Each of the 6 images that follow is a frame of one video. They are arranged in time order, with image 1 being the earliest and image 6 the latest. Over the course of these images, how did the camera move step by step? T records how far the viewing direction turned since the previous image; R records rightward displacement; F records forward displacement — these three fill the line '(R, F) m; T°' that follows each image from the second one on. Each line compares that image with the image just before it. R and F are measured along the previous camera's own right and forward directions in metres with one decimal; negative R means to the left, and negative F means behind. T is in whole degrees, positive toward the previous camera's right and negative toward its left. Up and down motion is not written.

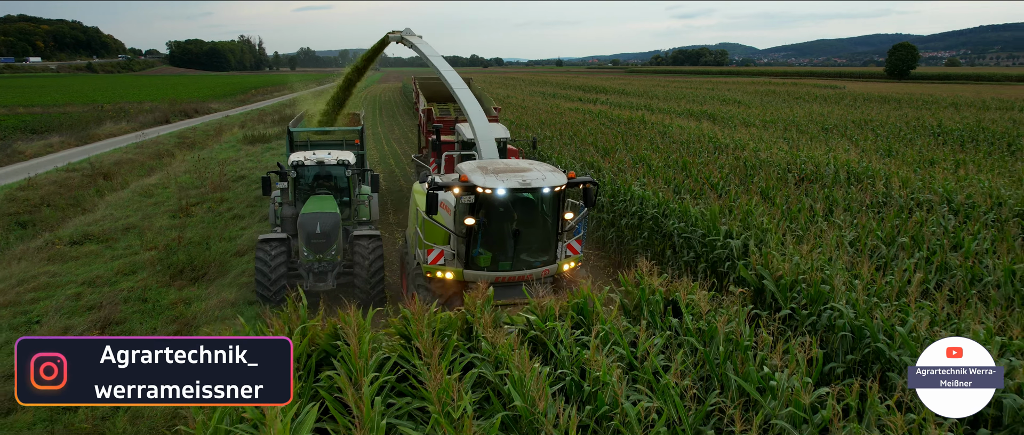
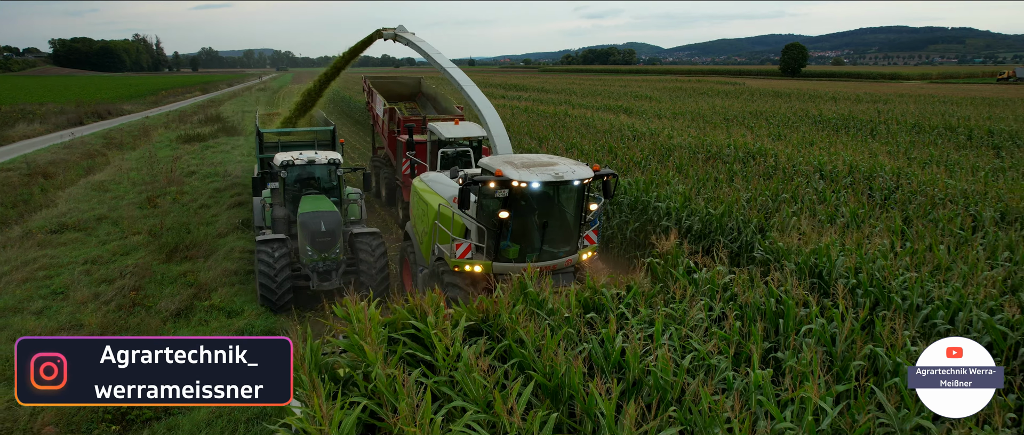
(-0.7, -1.5) m; +7°
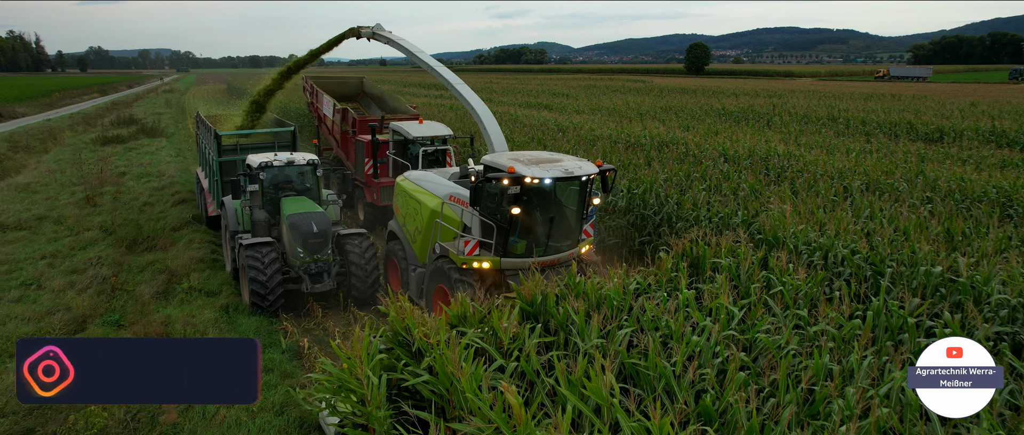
(-0.5, -1.0) m; +7°
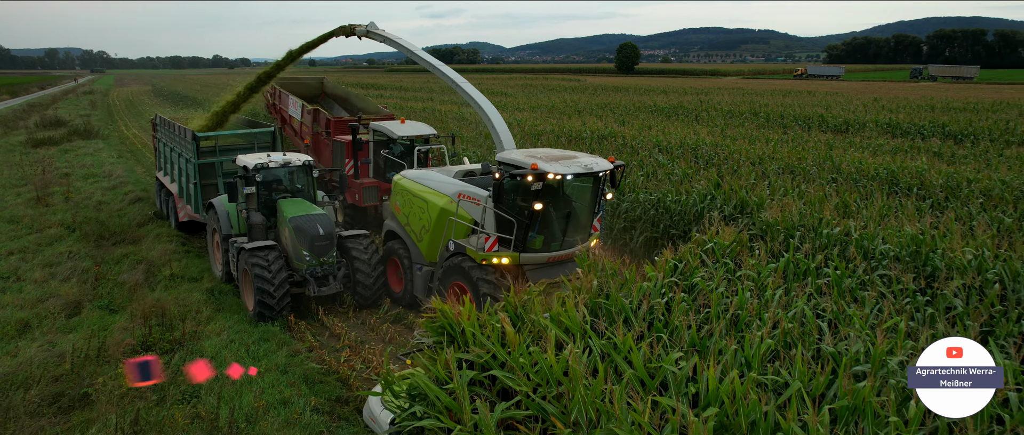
(-0.3, -0.8) m; +6°
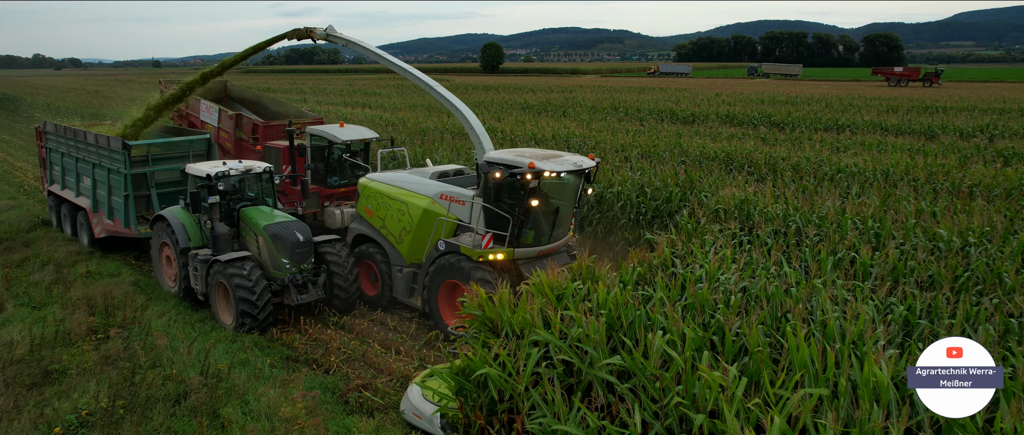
(-0.5, -1.1) m; +11°
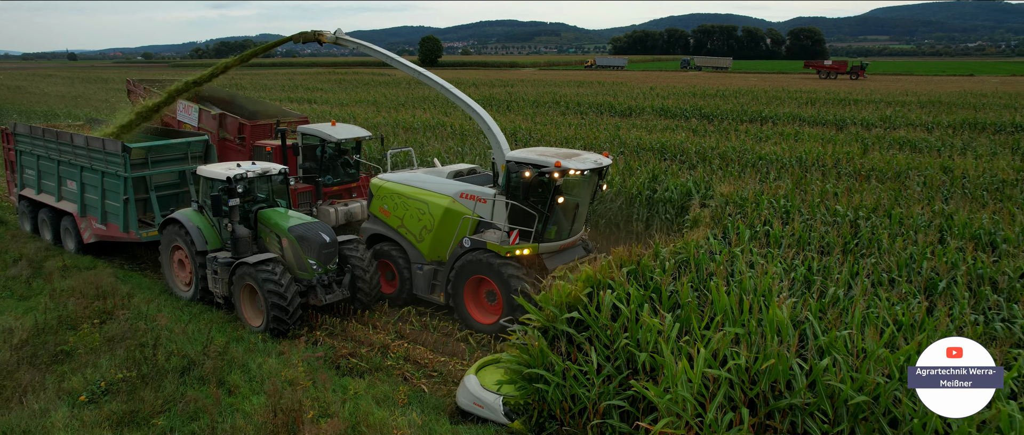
(-0.3, -0.8) m; +5°
